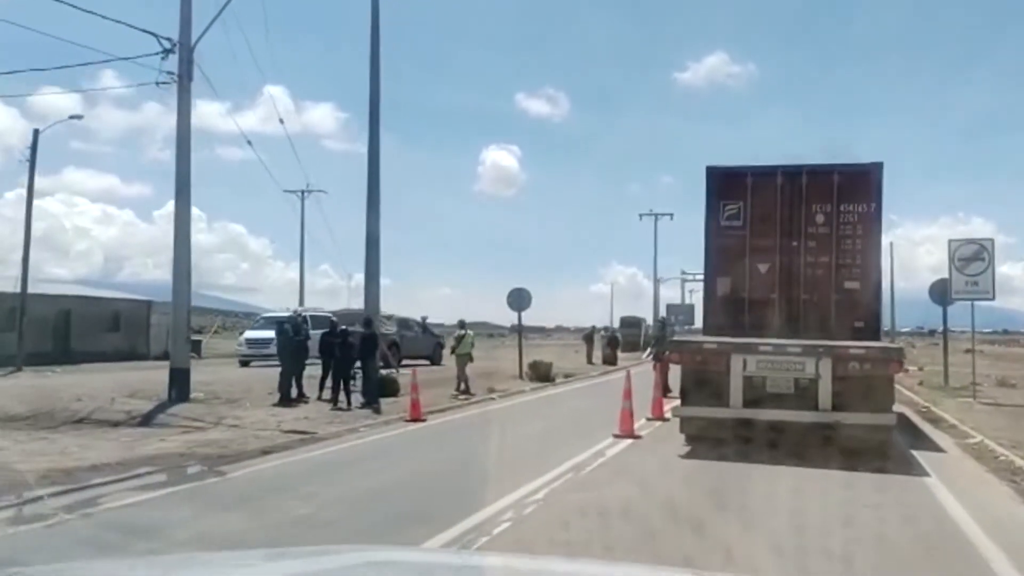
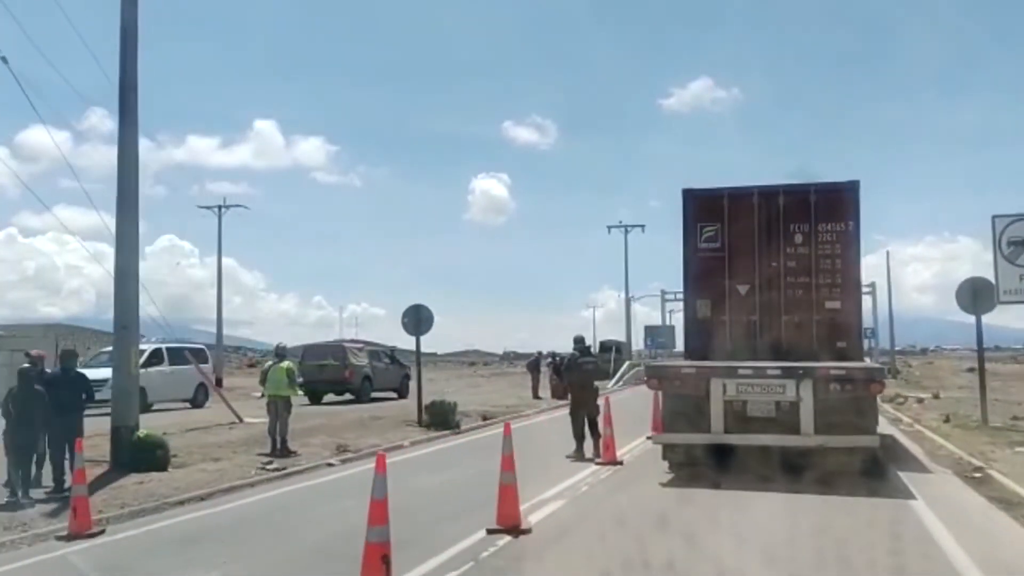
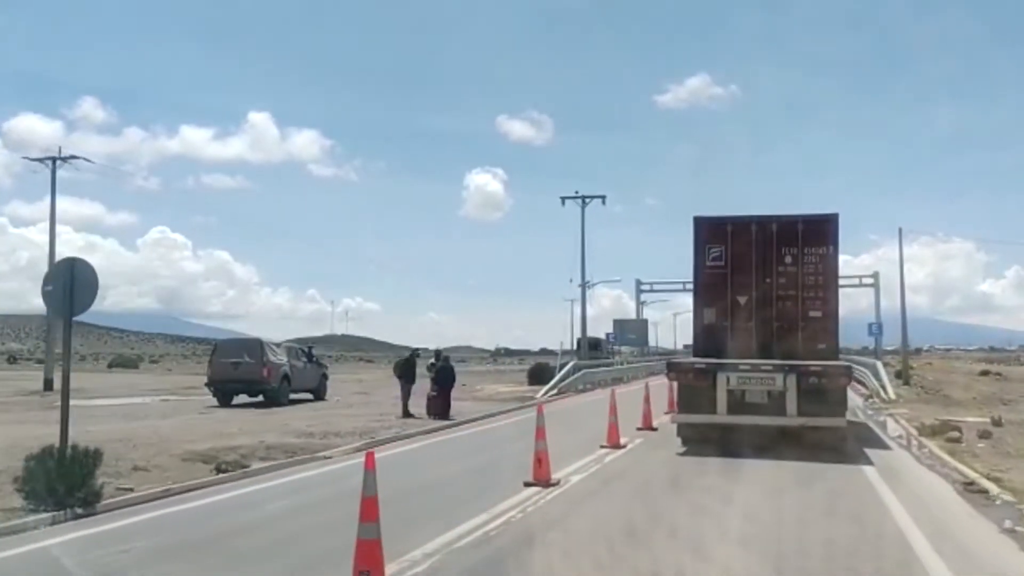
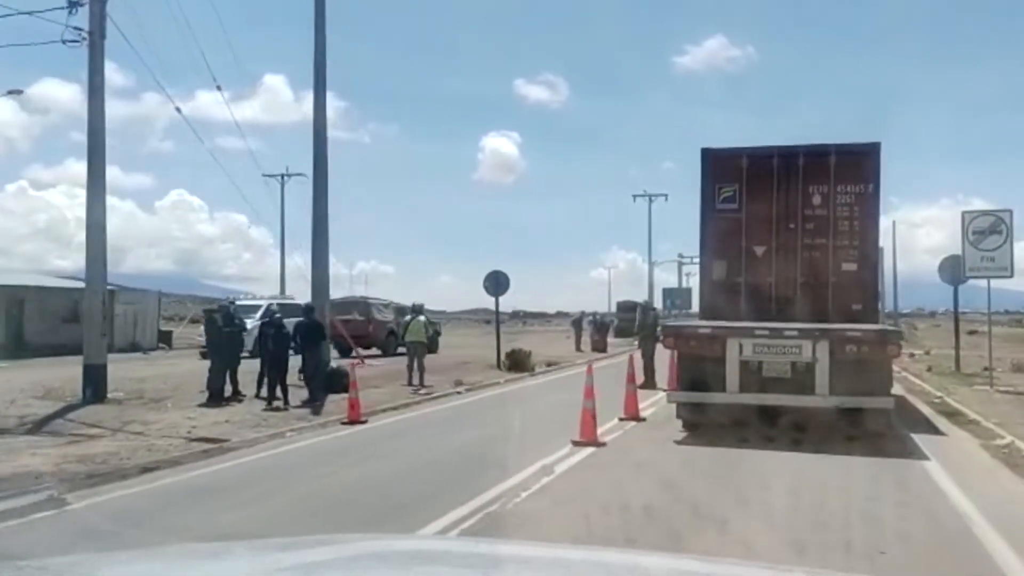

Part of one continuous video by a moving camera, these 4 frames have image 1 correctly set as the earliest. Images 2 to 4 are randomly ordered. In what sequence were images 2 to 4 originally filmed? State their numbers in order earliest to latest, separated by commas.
4, 2, 3
